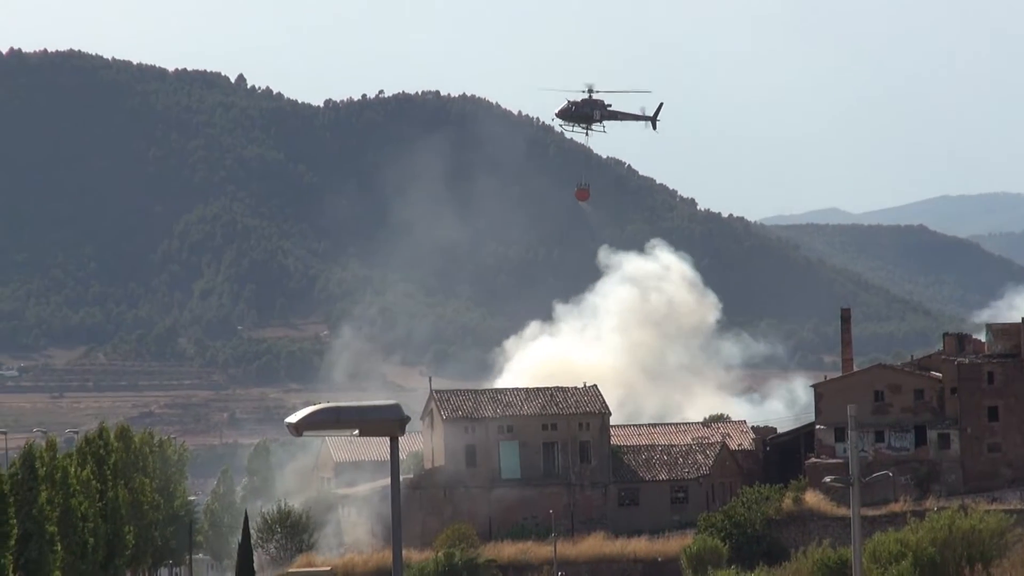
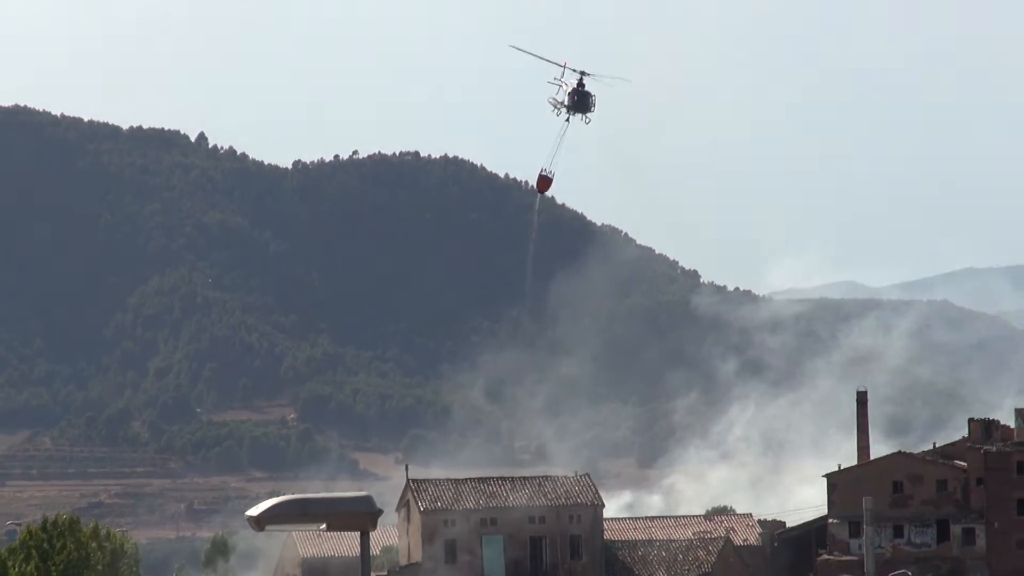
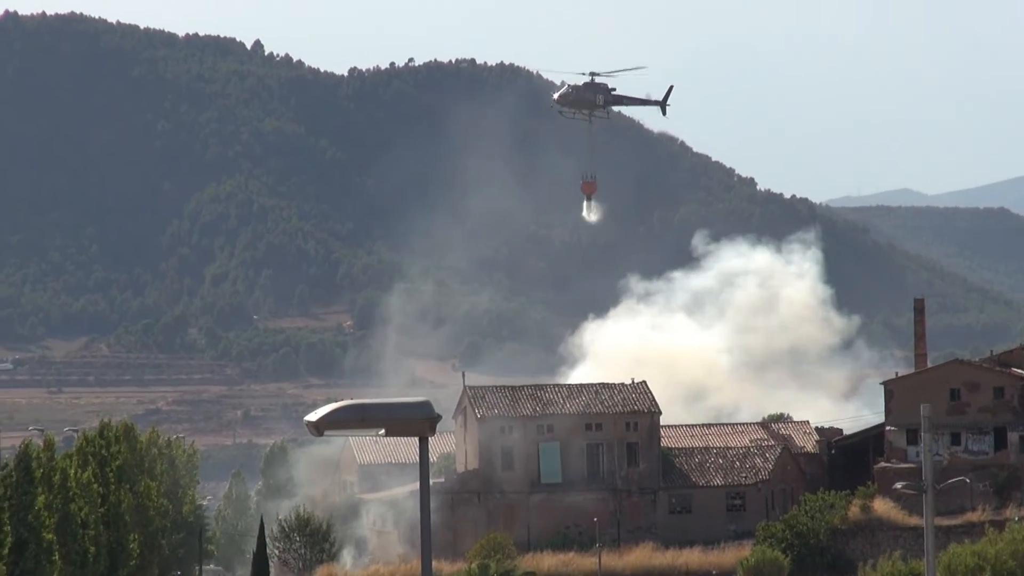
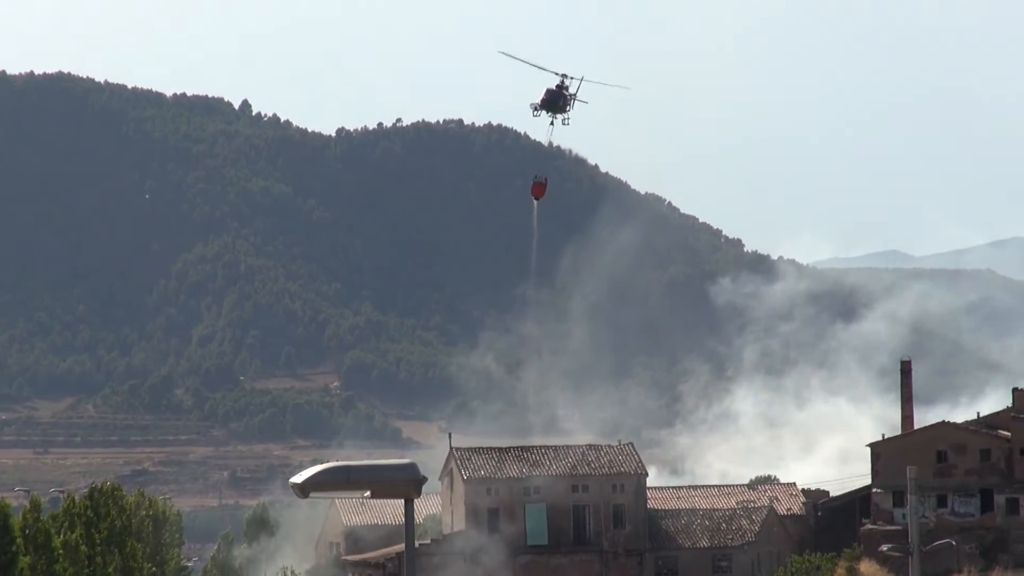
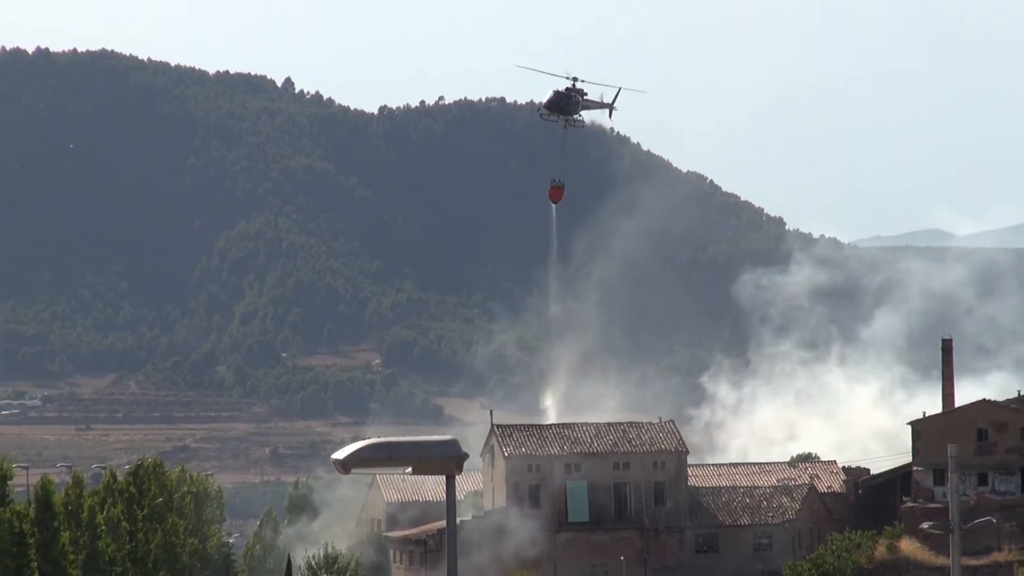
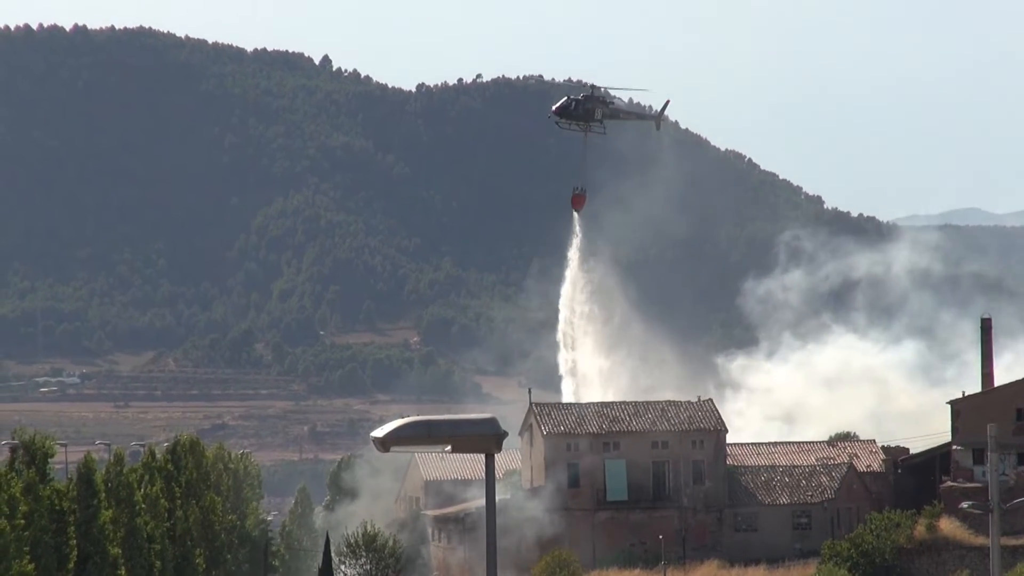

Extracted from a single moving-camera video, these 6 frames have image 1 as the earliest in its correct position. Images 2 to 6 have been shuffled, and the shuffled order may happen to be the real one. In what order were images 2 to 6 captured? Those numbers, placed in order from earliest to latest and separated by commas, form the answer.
3, 6, 5, 4, 2
